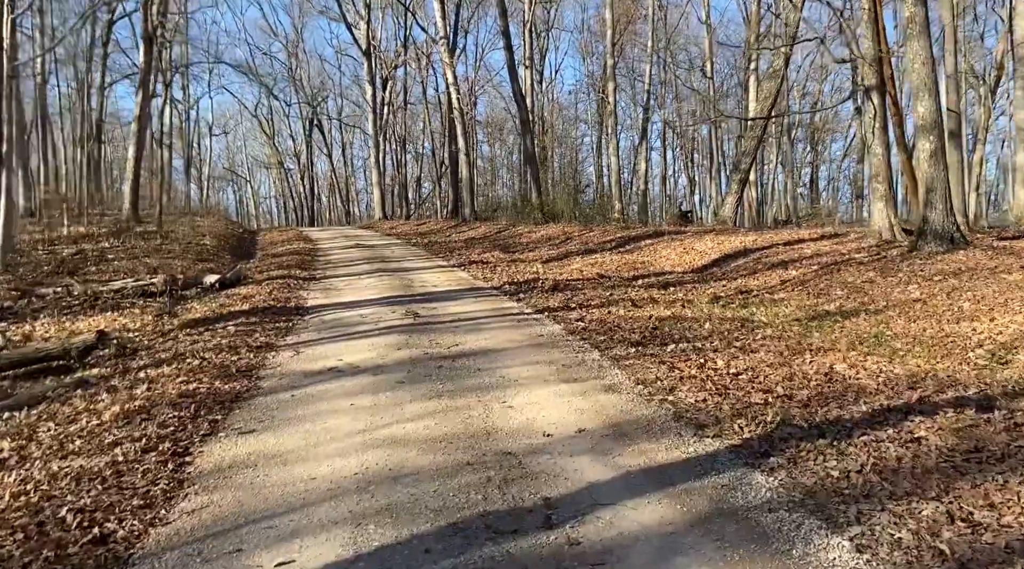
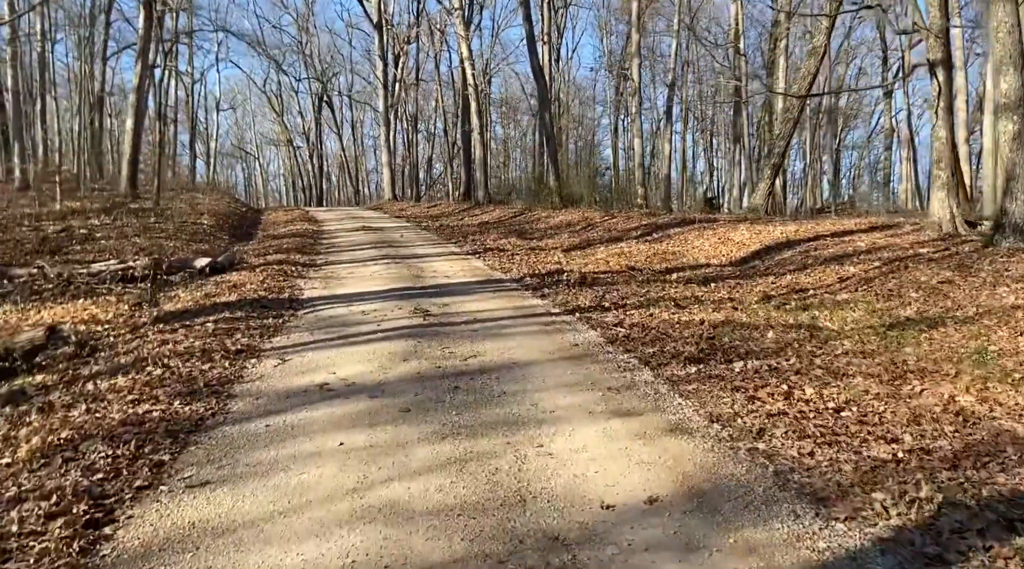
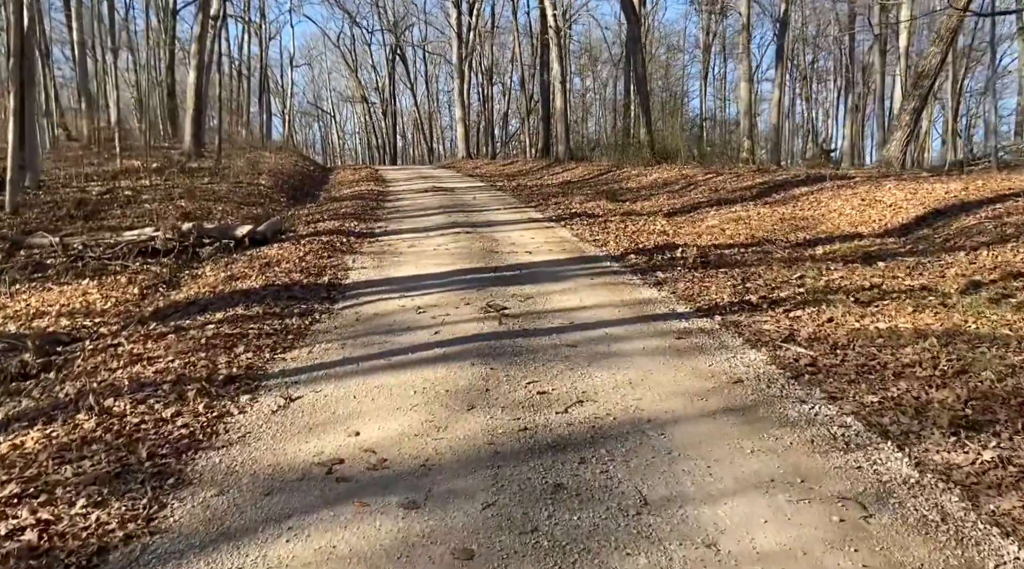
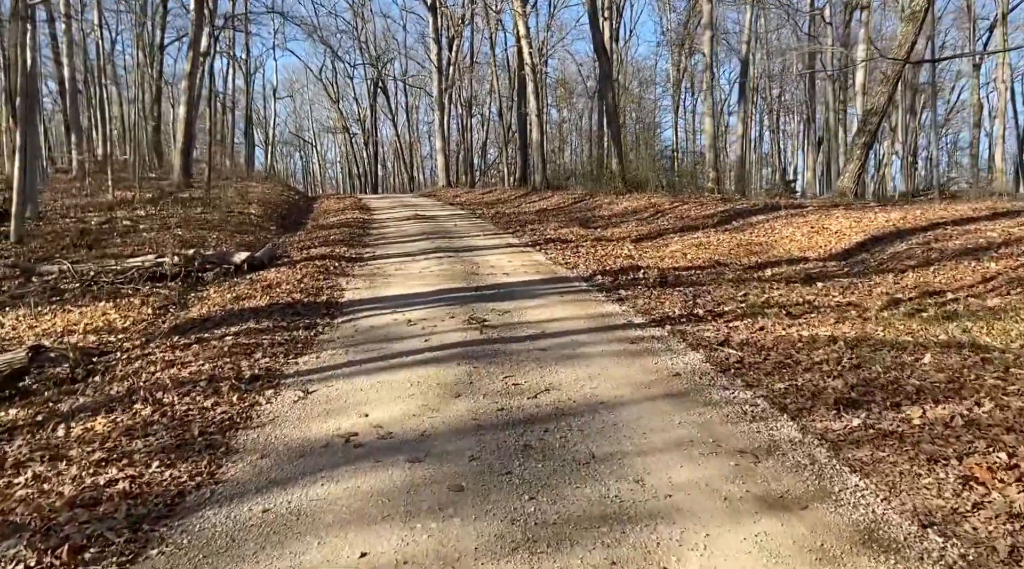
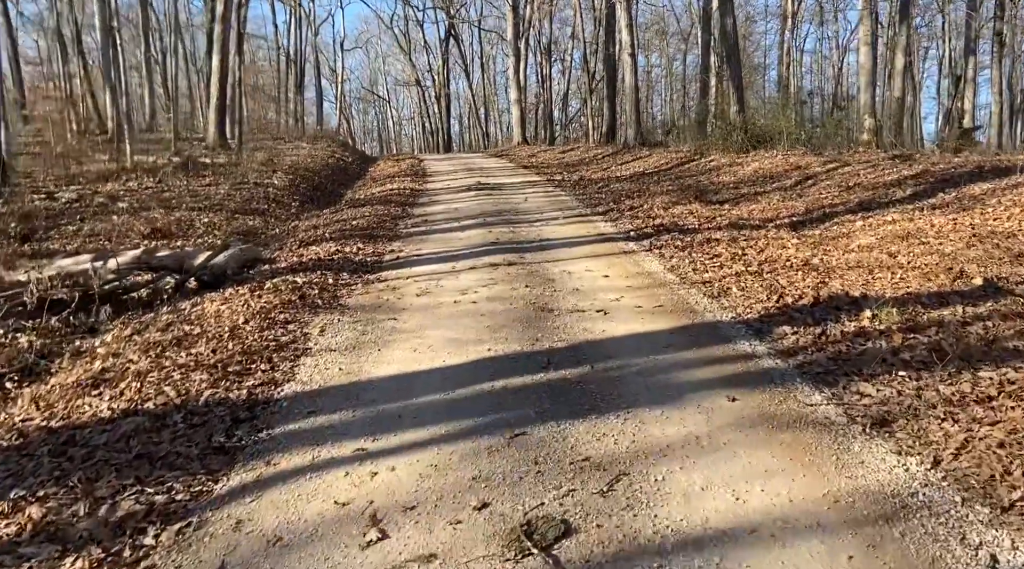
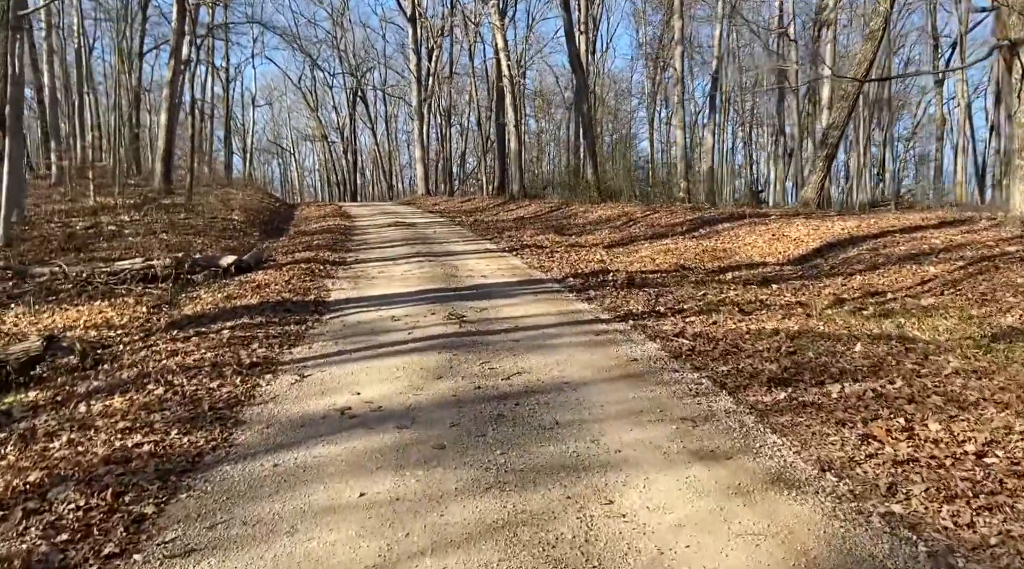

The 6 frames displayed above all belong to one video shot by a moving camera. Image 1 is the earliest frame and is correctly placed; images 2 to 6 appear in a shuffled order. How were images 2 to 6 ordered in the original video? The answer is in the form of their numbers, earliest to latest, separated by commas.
2, 6, 4, 3, 5
